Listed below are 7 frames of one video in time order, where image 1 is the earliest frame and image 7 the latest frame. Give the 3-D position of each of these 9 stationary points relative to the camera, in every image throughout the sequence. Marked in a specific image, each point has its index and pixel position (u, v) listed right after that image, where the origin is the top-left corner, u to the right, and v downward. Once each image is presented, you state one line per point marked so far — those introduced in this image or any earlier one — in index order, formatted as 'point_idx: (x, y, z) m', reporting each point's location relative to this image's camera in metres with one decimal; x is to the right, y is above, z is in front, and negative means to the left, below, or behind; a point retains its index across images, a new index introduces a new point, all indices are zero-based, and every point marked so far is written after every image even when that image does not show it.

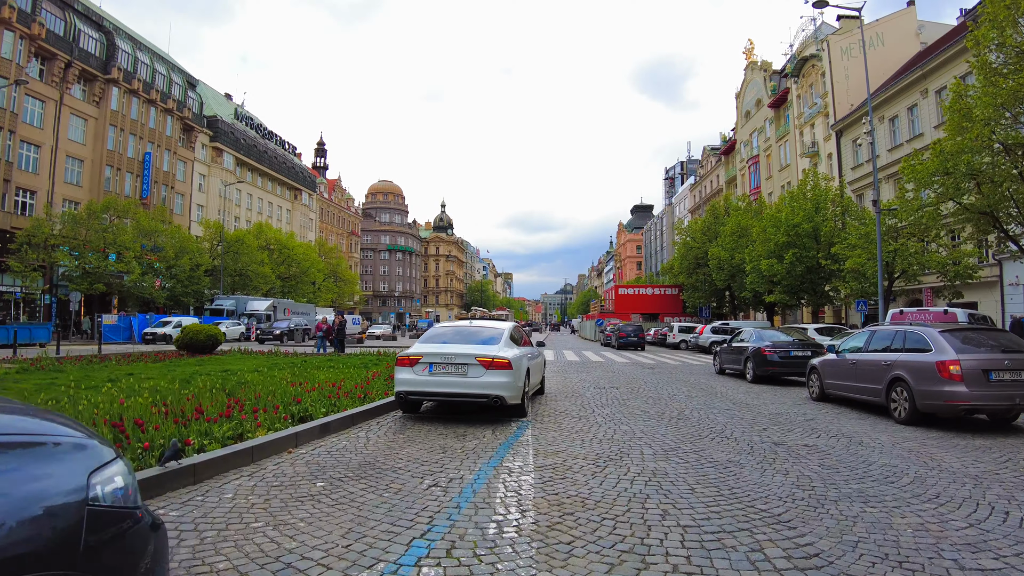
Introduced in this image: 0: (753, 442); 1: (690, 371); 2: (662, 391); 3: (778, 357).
0: (+2.9, -1.9, +6.8) m
1: (+5.5, -2.6, +17.5) m
2: (+3.1, -2.2, +11.7) m
3: (+6.4, -1.7, +13.5) m
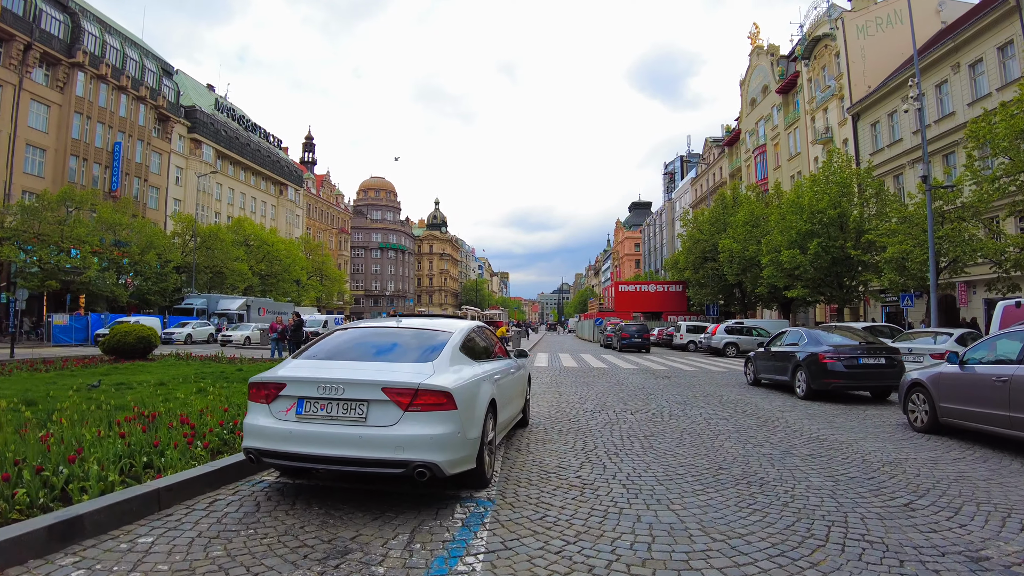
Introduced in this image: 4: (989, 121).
0: (+2.5, -1.6, +3.4) m
1: (+5.0, -2.3, +14.2) m
2: (+2.7, -1.9, +8.3) m
3: (+6.0, -1.4, +10.1) m
4: (+13.1, +4.6, +15.4) m
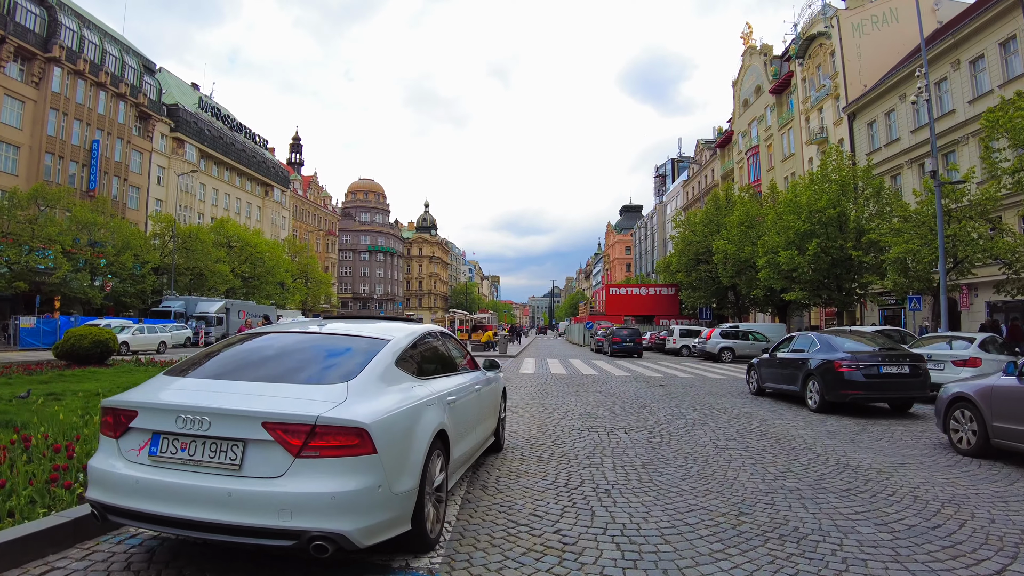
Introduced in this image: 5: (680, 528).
0: (+2.3, -1.6, +2.2) m
1: (+4.6, -2.4, +13.0) m
2: (+2.4, -1.9, +7.1) m
3: (+5.6, -1.4, +9.0) m
4: (+12.7, +4.5, +14.4) m
5: (+1.2, -1.6, +3.8) m
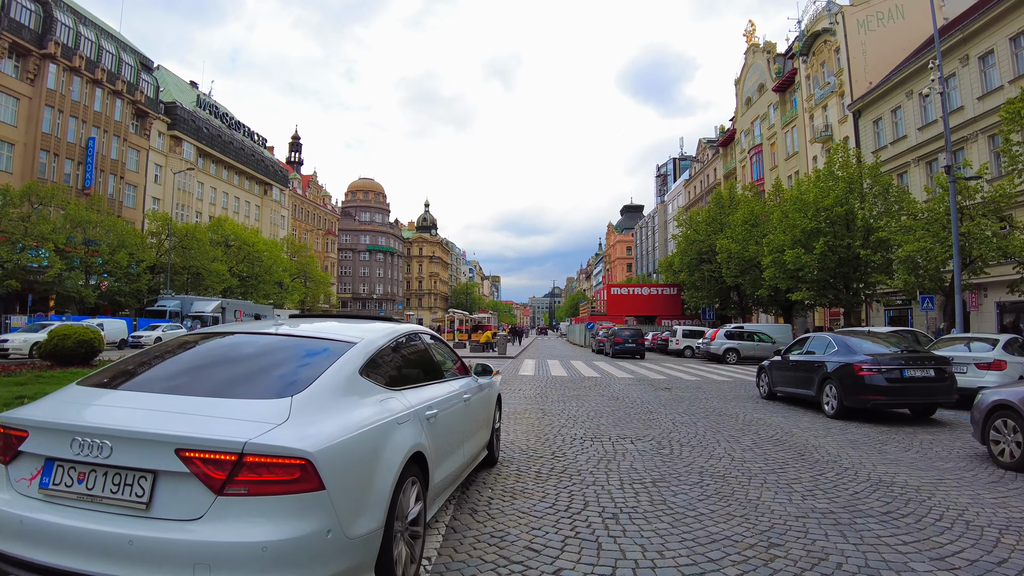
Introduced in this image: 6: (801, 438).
0: (+2.2, -1.5, +1.7) m
1: (+4.6, -2.3, +12.4) m
2: (+2.3, -1.8, +6.5) m
3: (+5.6, -1.4, +8.4) m
4: (+12.6, +4.5, +13.8) m
5: (+1.1, -1.6, +3.3) m
6: (+3.7, -1.9, +7.2) m
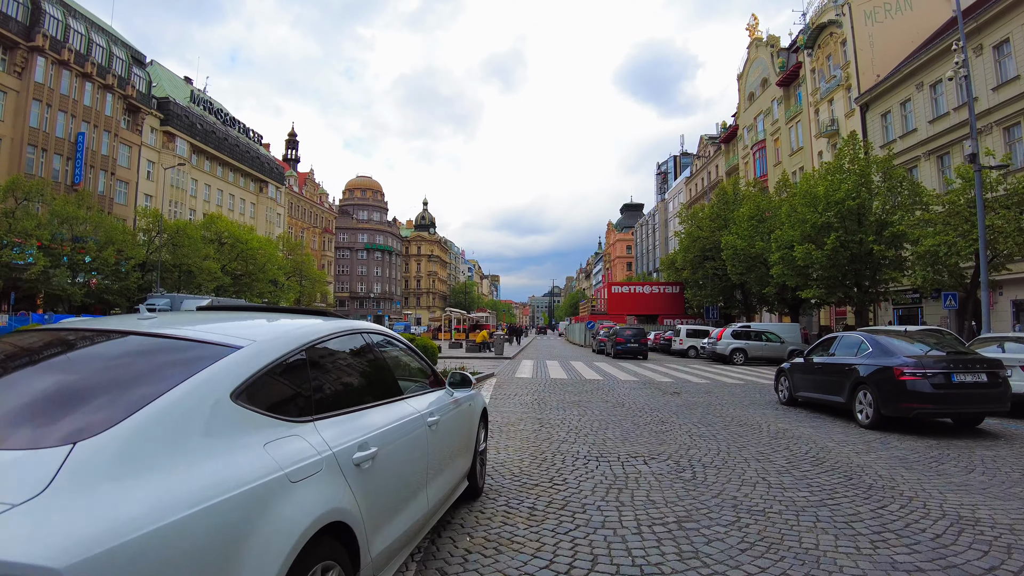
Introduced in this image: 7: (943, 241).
0: (+2.2, -1.5, +0.6) m
1: (+4.5, -2.2, +11.4) m
2: (+2.2, -1.8, +5.5) m
3: (+5.5, -1.3, +7.3) m
4: (+12.5, +4.6, +12.7) m
5: (+1.0, -1.5, +2.2) m
6: (+3.6, -1.9, +6.2) m
7: (+13.8, +1.5, +17.9) m
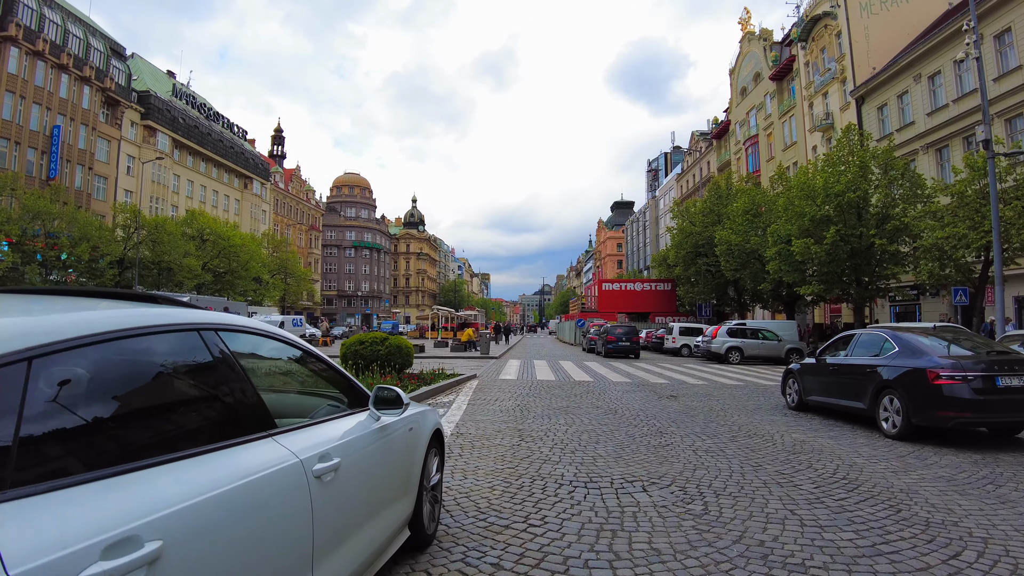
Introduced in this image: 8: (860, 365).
0: (+2.0, -1.4, -0.4) m
1: (+4.1, -2.1, +10.4) m
2: (+2.0, -1.6, +4.4) m
3: (+5.2, -1.2, +6.4) m
4: (+12.2, +4.8, +11.9) m
5: (+0.8, -1.4, +1.1) m
6: (+3.4, -1.7, +5.2) m
7: (+13.3, +1.6, +17.1) m
8: (+4.9, -1.1, +7.8) m
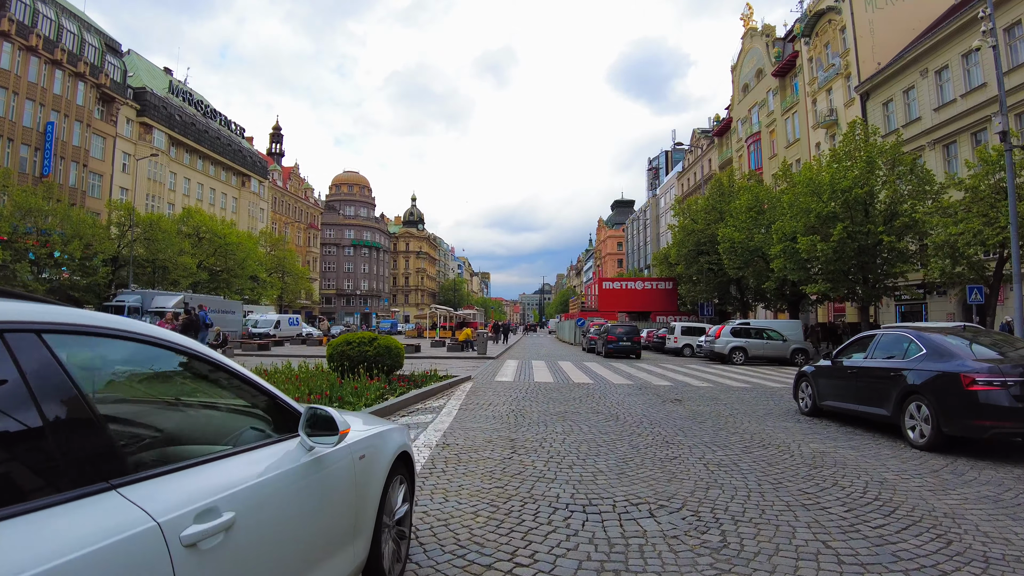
0: (+1.9, -1.3, -1.0) m
1: (+4.0, -2.1, +9.8) m
2: (+1.9, -1.6, +3.8) m
3: (+5.1, -1.2, +5.8) m
4: (+12.1, +4.8, +11.3) m
5: (+0.7, -1.4, +0.5) m
6: (+3.3, -1.7, +4.6) m
7: (+13.2, +1.7, +16.4) m
8: (+4.8, -1.0, +7.2) m
